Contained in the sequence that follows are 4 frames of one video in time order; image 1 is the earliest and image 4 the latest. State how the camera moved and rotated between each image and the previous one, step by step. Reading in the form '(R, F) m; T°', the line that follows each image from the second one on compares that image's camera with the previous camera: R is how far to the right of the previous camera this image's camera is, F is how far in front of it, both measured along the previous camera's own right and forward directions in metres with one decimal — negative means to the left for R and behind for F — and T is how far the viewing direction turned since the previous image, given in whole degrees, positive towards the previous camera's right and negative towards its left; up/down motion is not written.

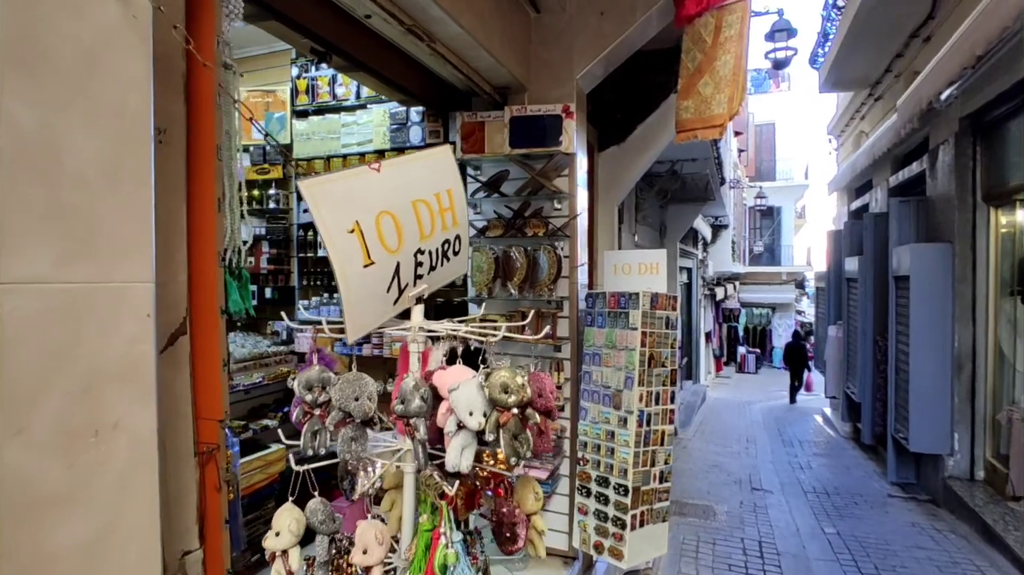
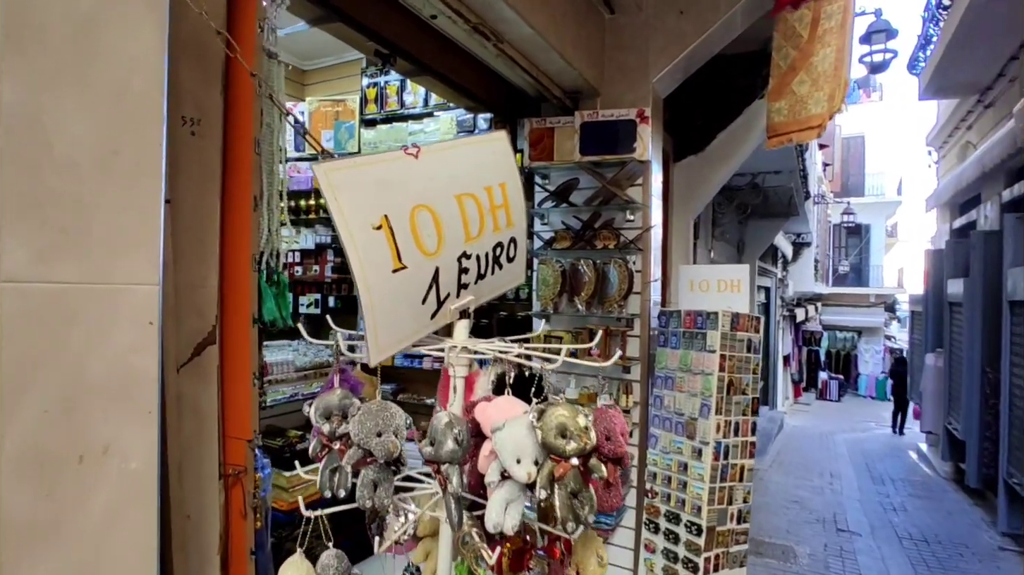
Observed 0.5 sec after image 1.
(0.0, +0.2) m; -7°
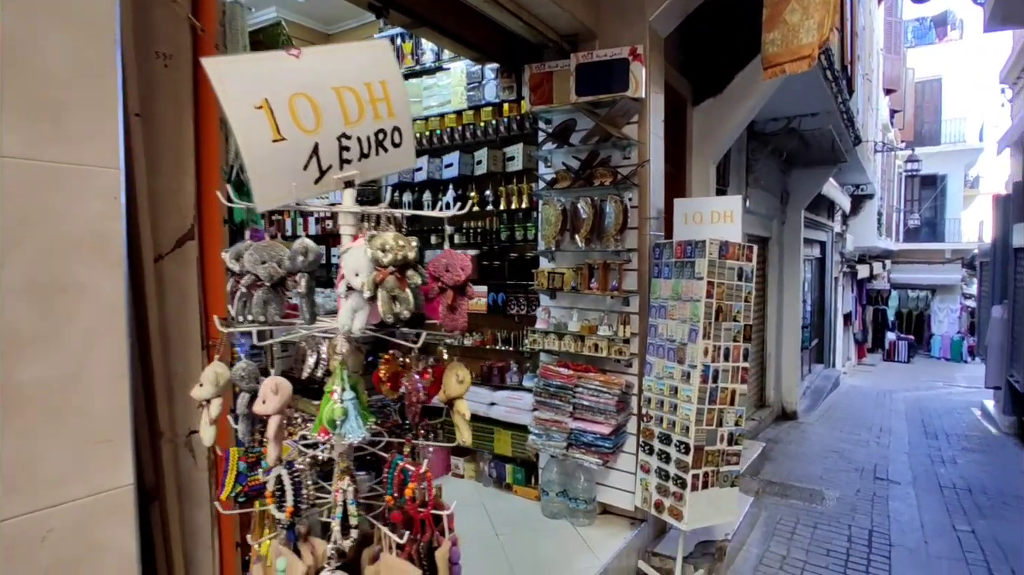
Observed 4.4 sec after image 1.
(+0.3, -0.2) m; -6°
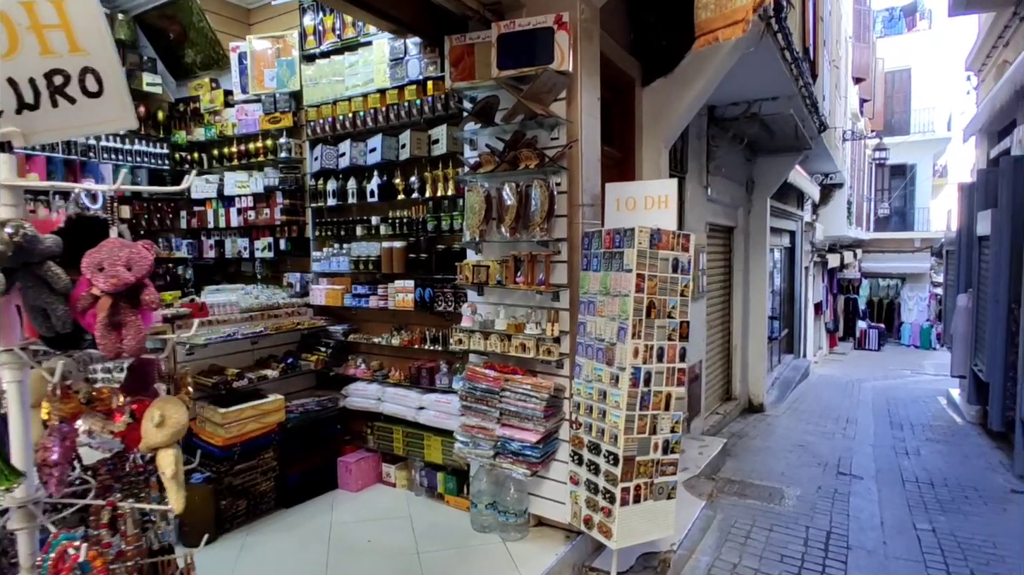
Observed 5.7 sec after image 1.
(+0.3, +0.3) m; +2°
